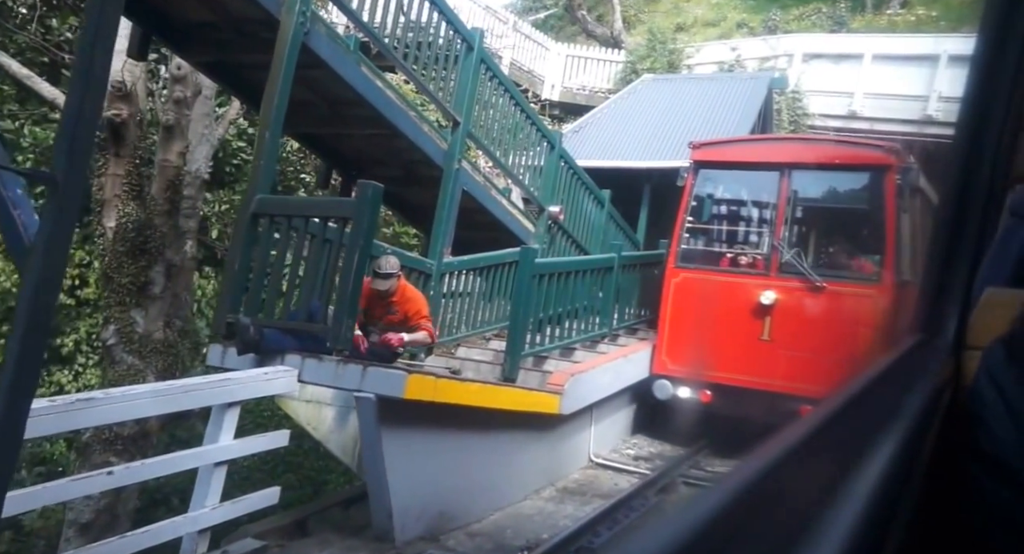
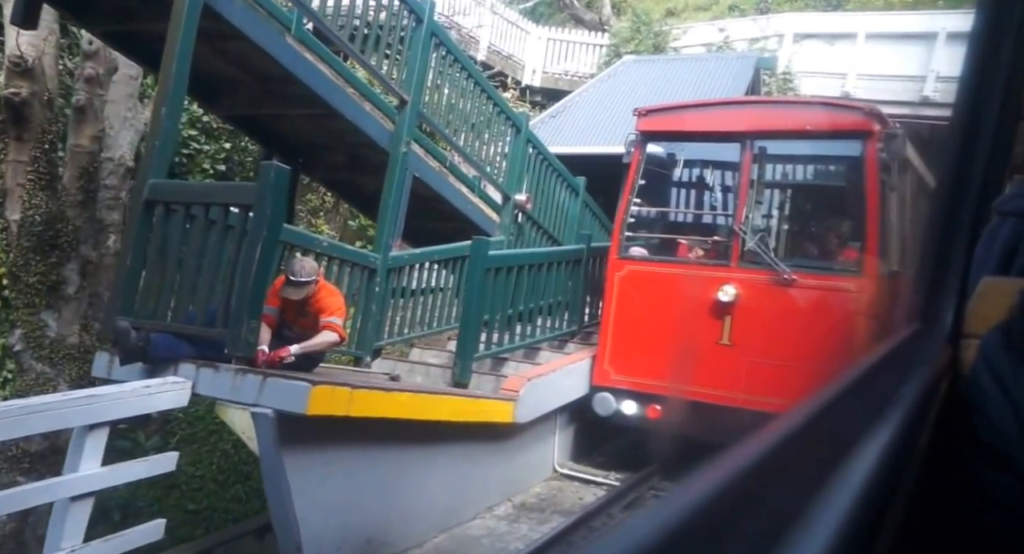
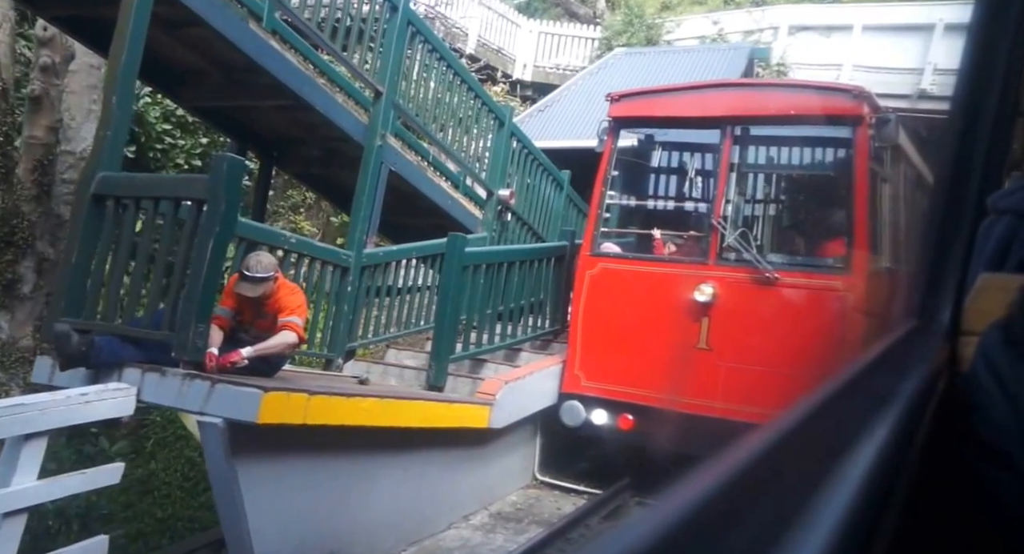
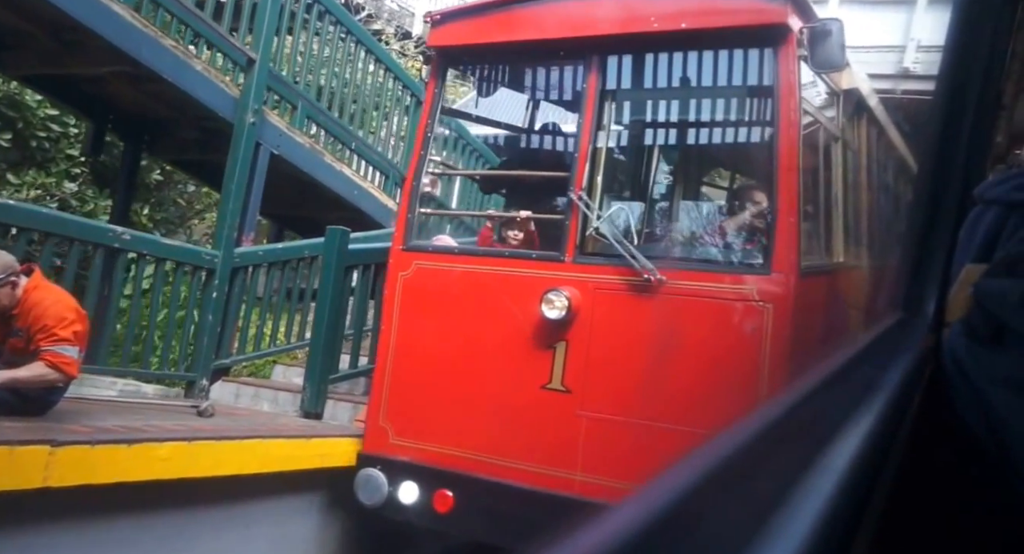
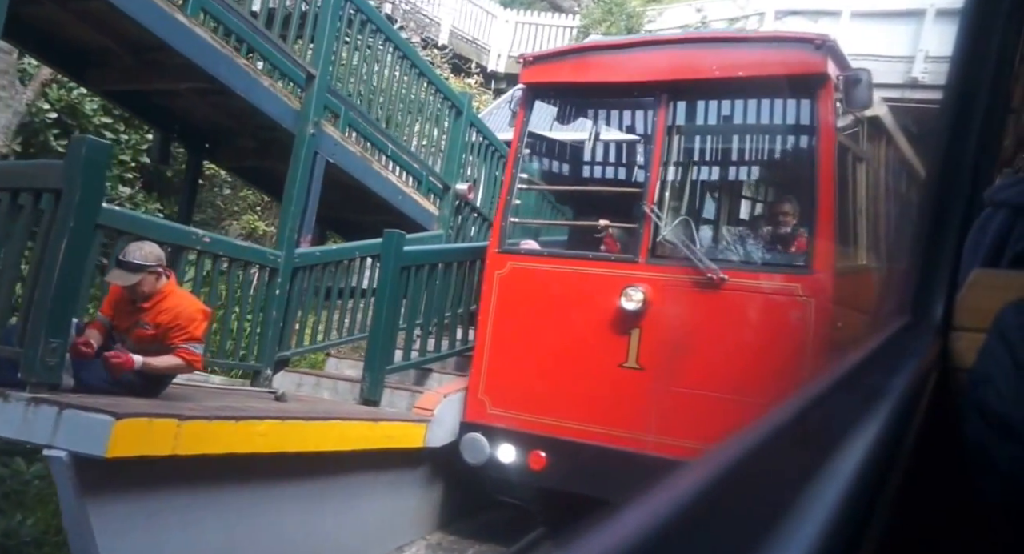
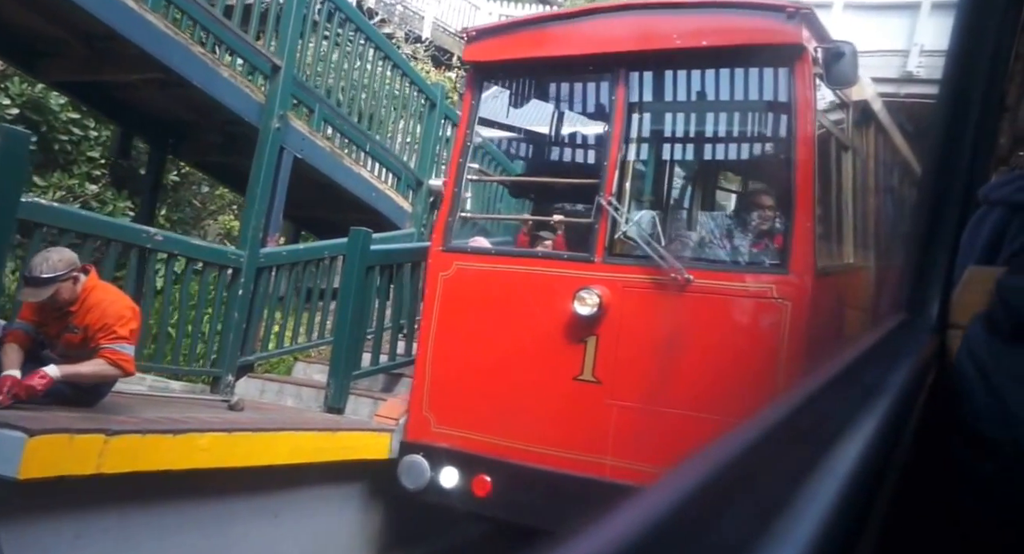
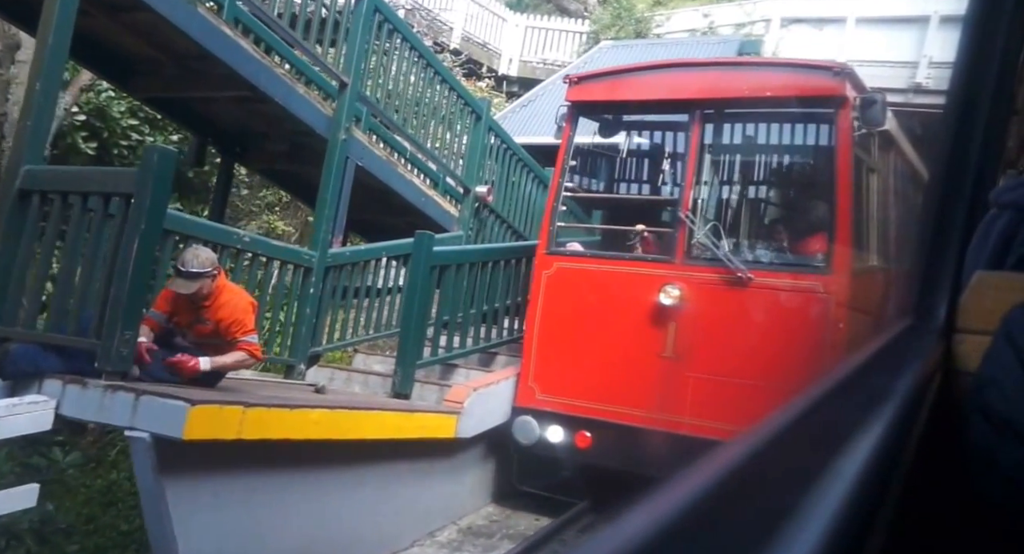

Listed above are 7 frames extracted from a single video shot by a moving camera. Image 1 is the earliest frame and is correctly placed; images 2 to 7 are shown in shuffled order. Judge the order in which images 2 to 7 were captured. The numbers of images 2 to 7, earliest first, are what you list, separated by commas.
2, 3, 7, 5, 6, 4
